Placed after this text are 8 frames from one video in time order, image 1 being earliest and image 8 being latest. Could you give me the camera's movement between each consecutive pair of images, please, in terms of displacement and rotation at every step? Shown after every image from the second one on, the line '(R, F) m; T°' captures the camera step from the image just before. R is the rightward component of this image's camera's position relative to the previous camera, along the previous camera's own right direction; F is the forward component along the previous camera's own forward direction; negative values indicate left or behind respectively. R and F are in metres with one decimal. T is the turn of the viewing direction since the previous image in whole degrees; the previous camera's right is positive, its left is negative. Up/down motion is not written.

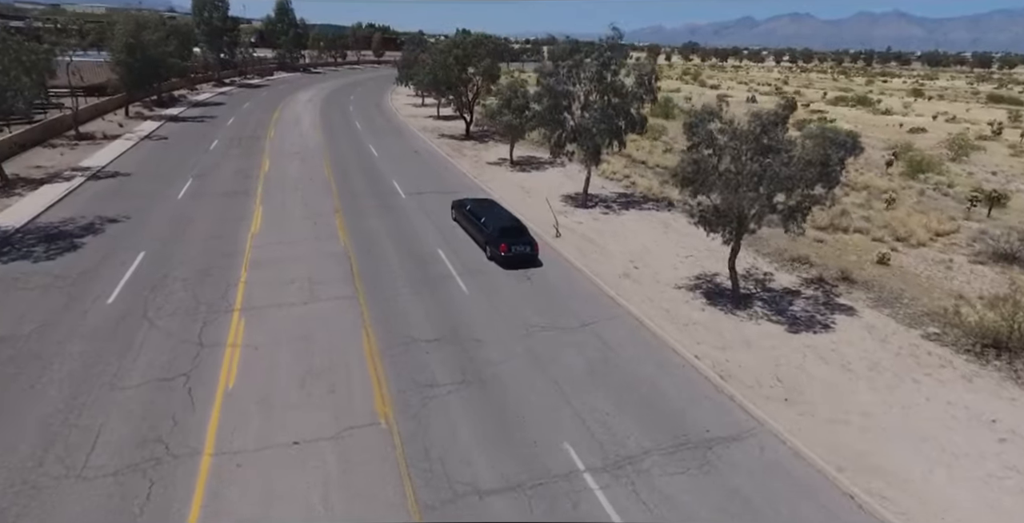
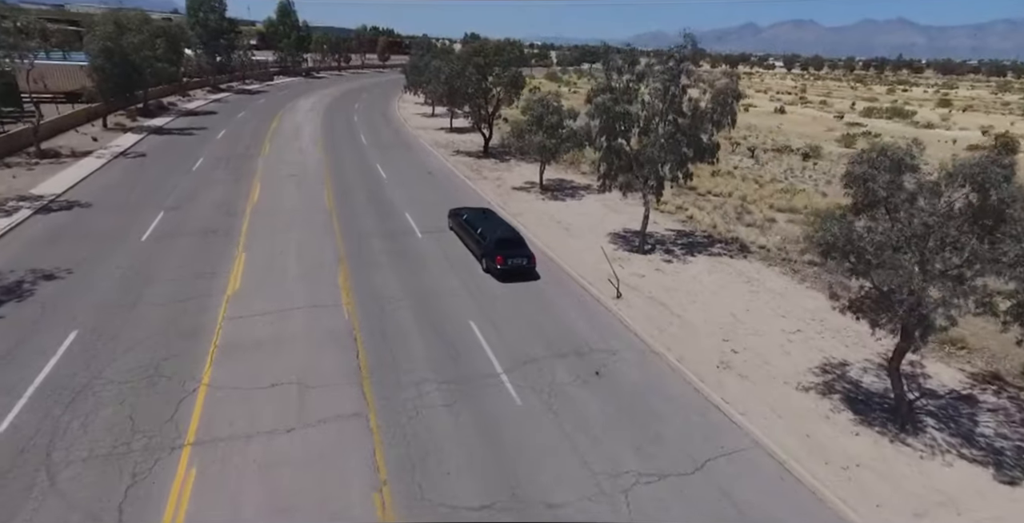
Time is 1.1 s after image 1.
(-1.5, +4.8) m; 0°
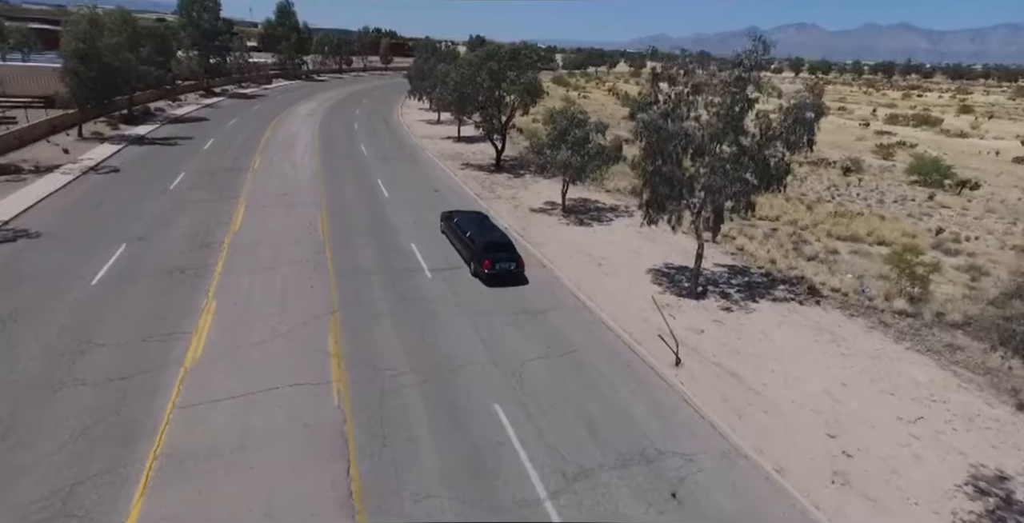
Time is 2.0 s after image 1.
(-0.8, +3.5) m; 0°
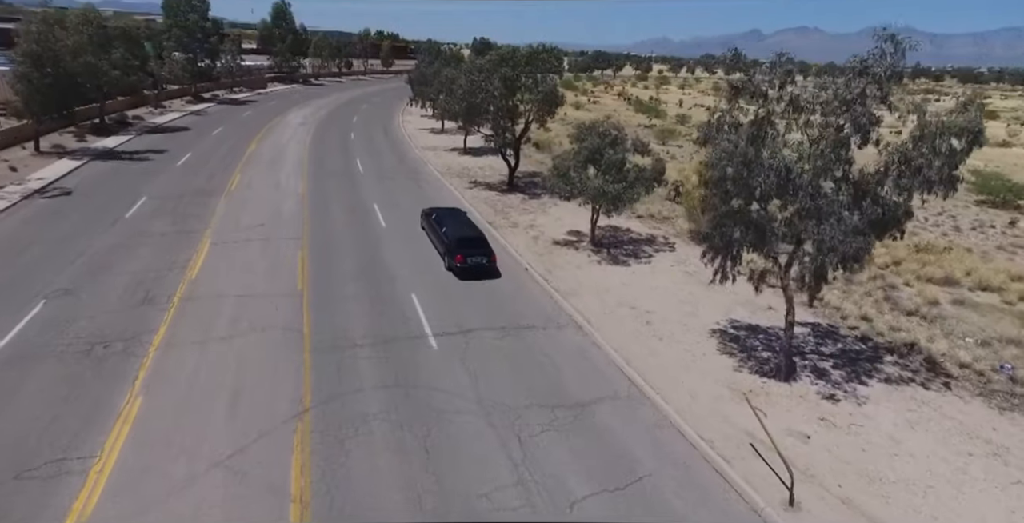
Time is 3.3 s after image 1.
(-0.7, +4.3) m; 0°
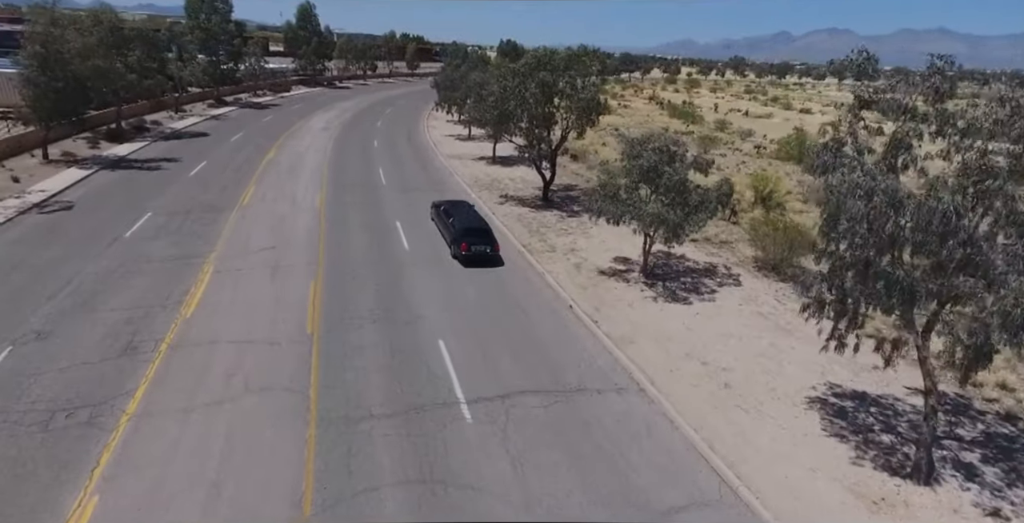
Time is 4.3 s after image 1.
(-0.7, +2.8) m; -2°
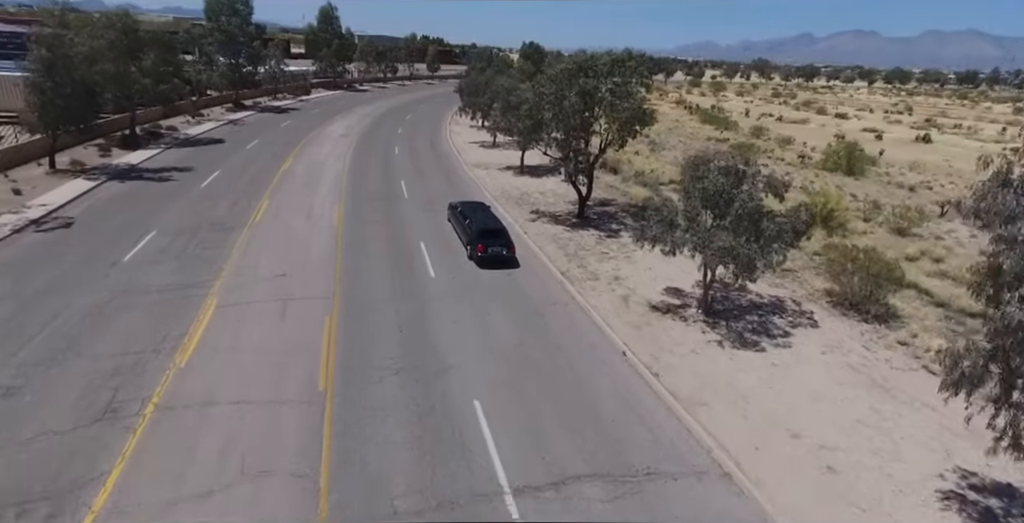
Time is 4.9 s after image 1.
(-0.8, +2.4) m; -2°
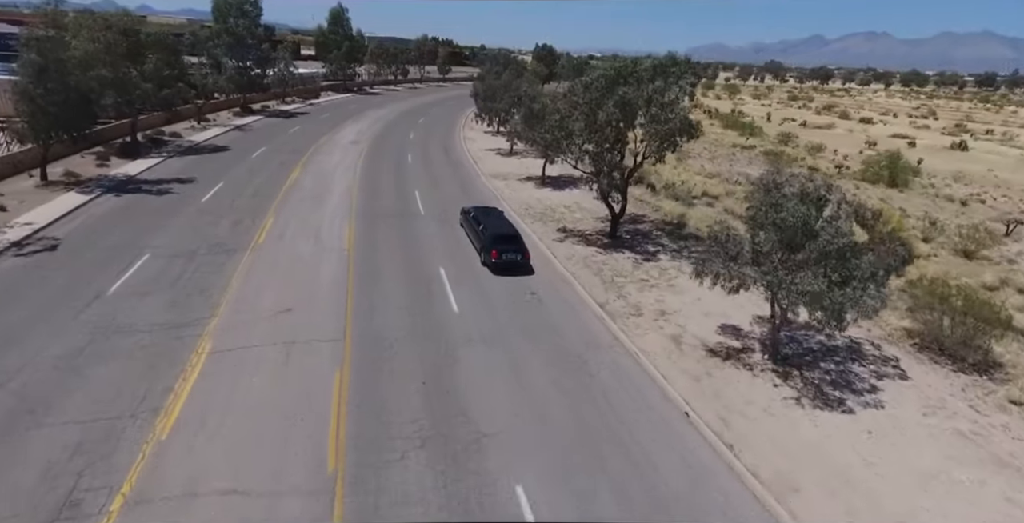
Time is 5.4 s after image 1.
(-0.8, +2.3) m; -1°
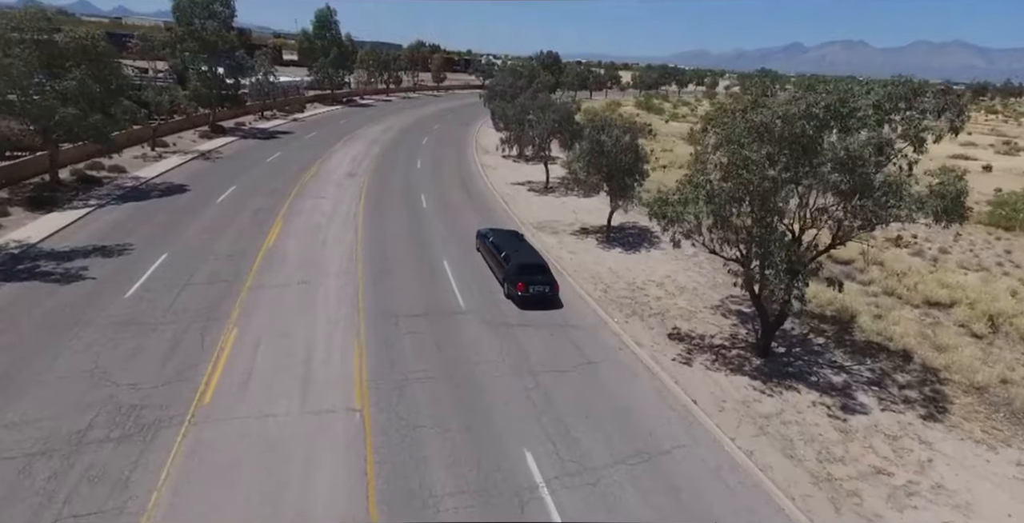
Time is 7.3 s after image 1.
(-3.4, +9.1) m; +2°
